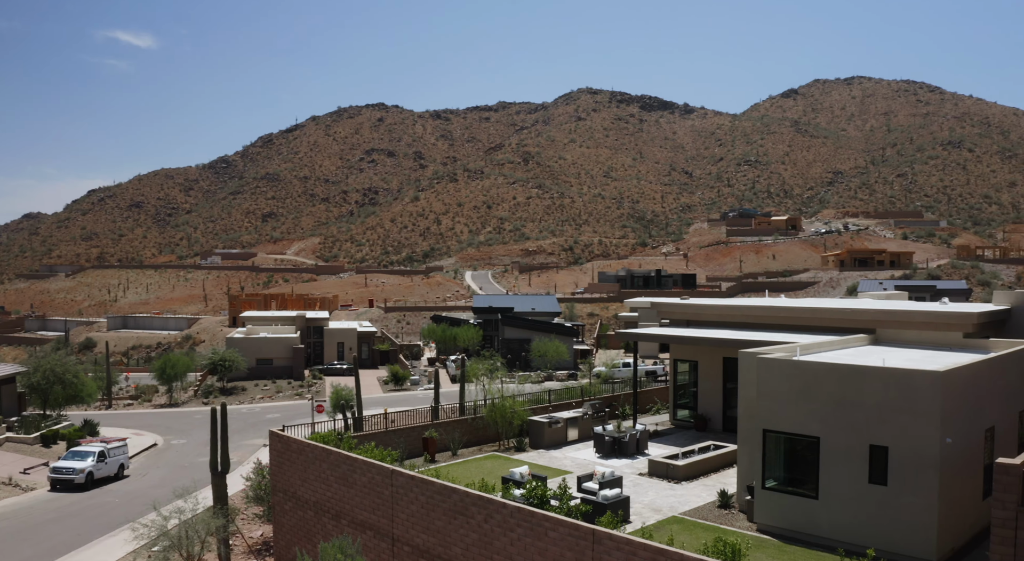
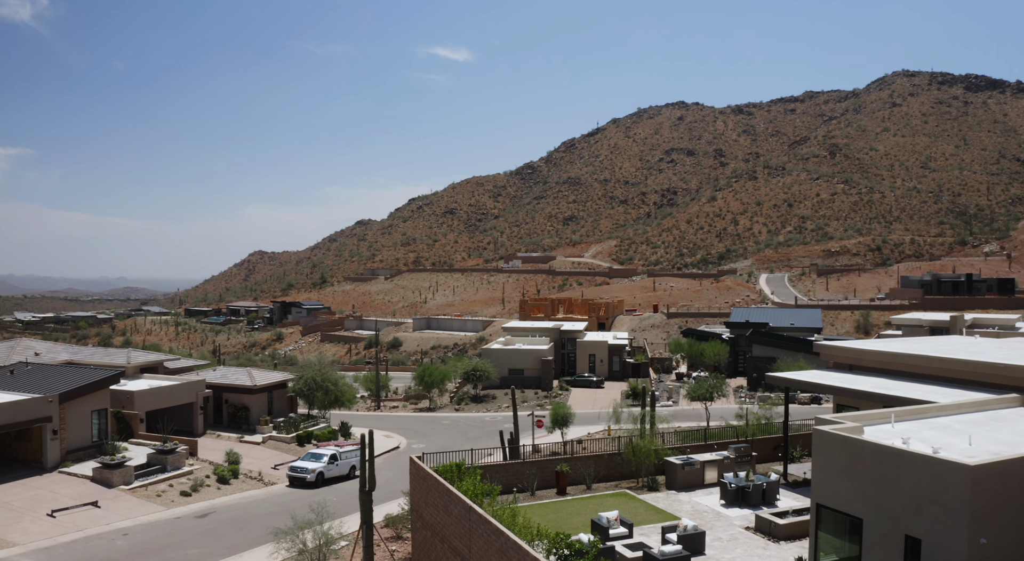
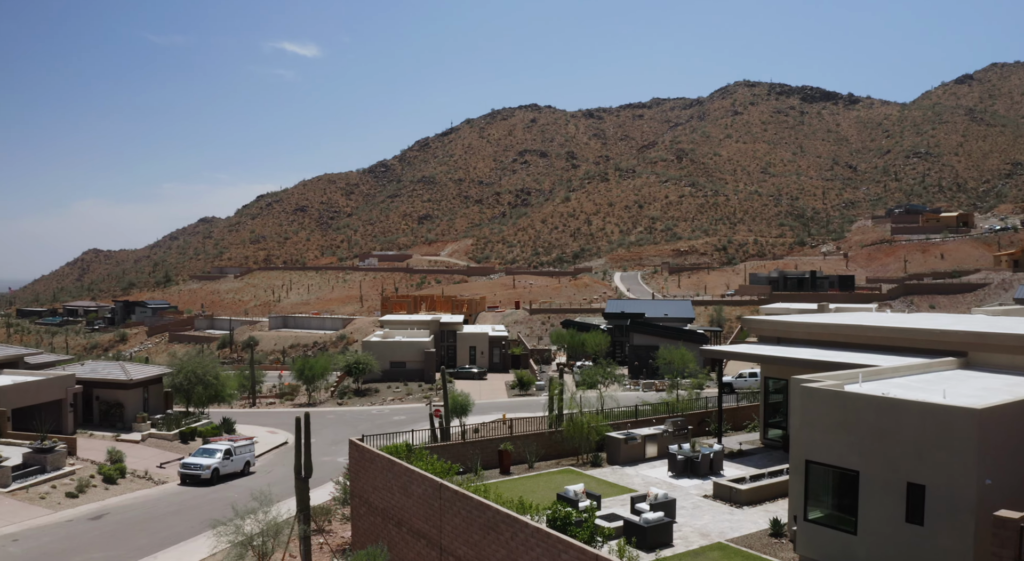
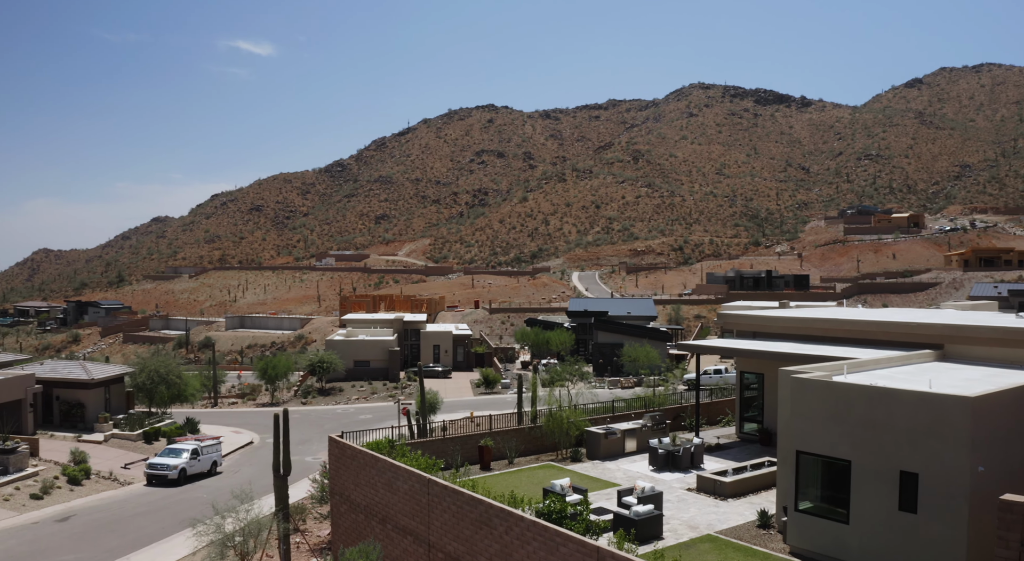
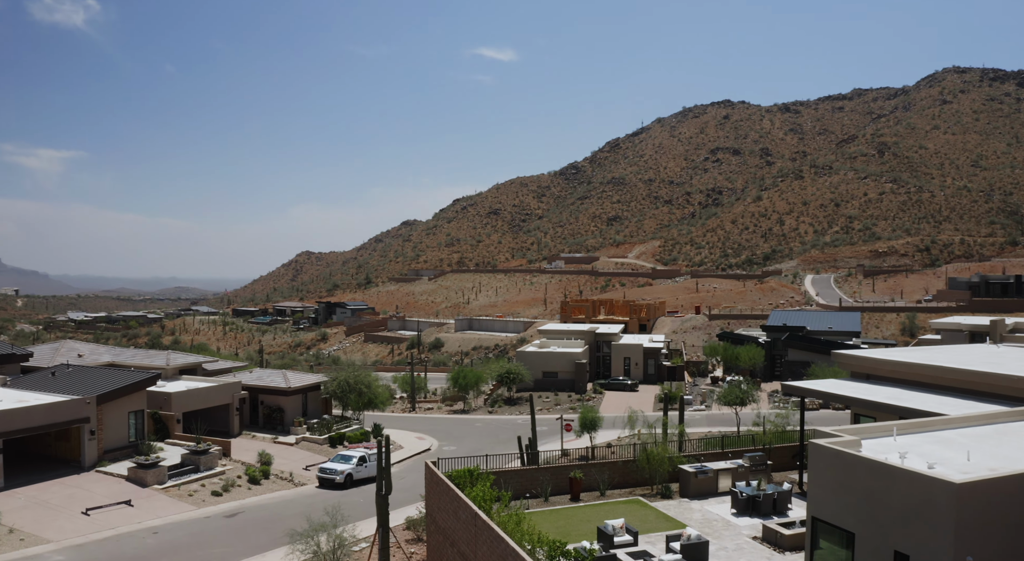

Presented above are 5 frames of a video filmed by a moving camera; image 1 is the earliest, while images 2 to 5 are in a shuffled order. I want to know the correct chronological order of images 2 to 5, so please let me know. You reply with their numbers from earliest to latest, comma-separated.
4, 3, 2, 5
